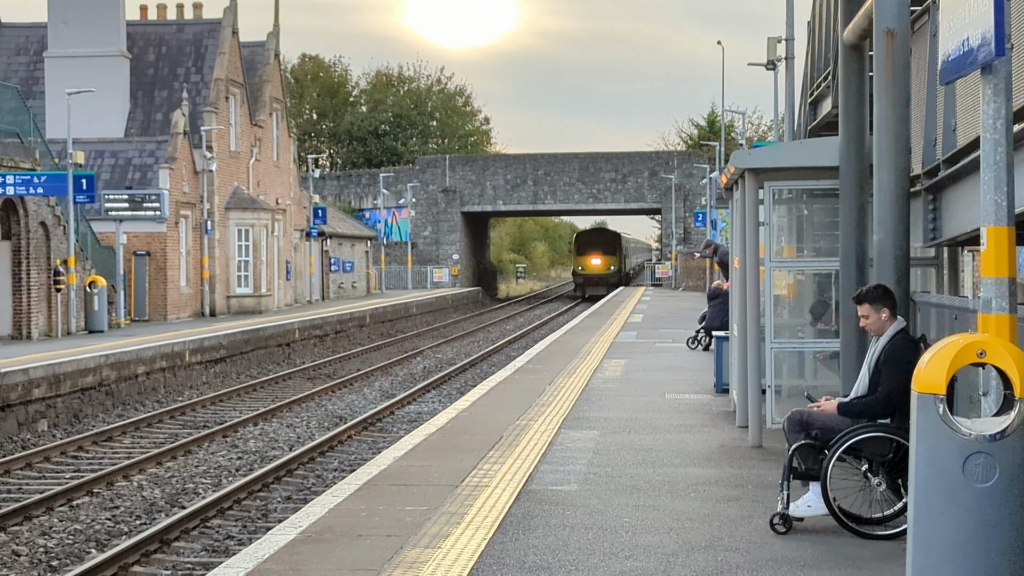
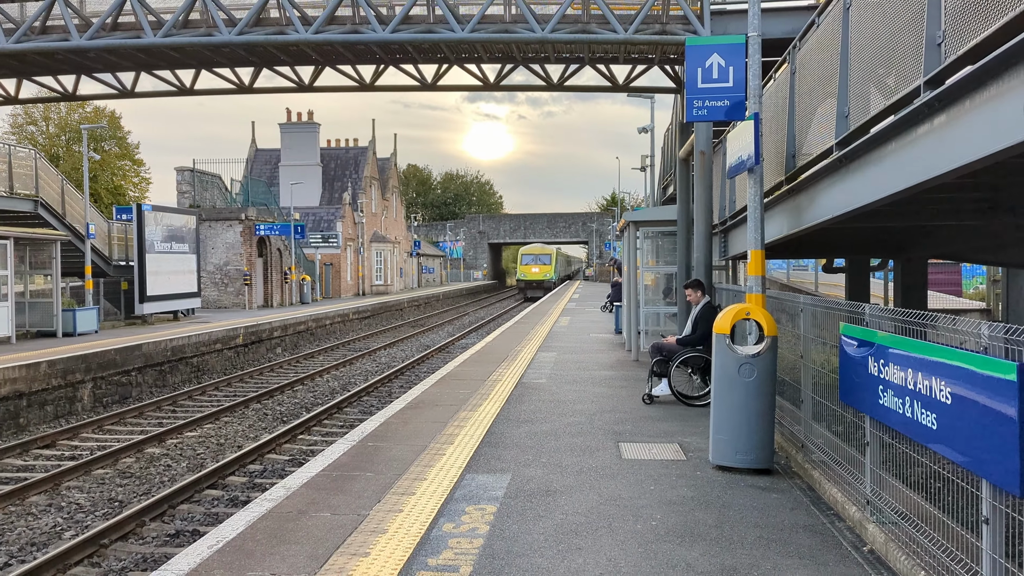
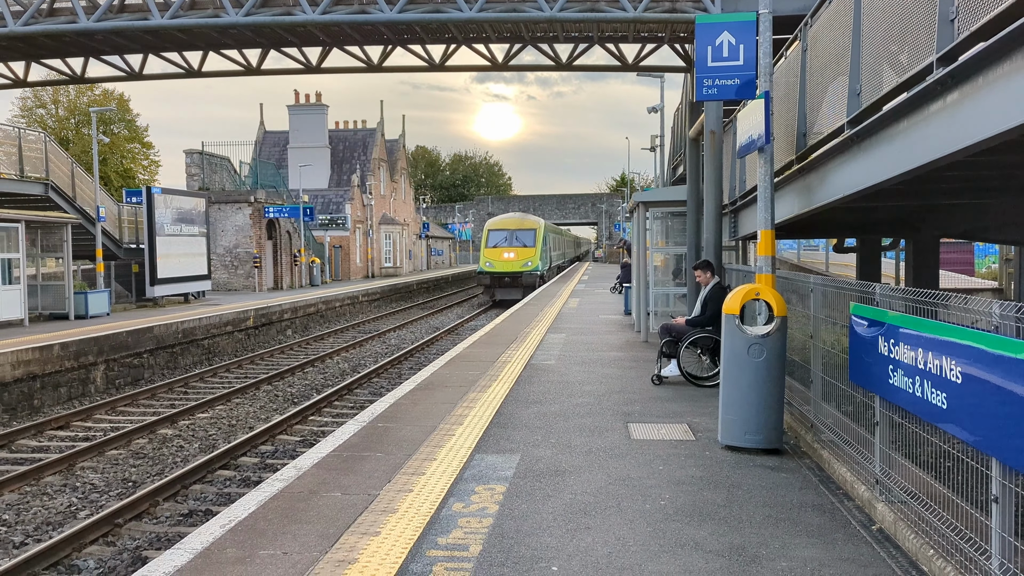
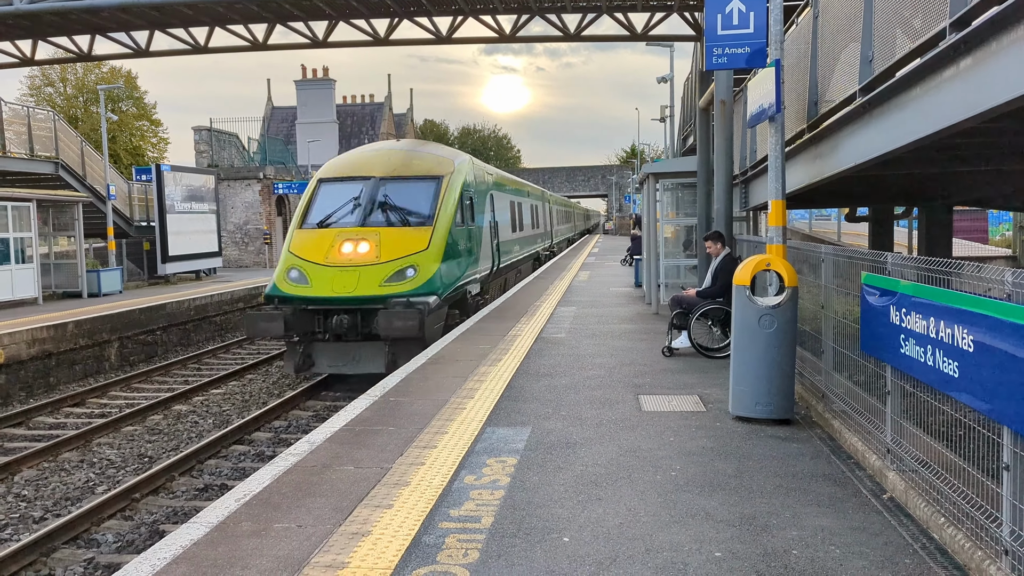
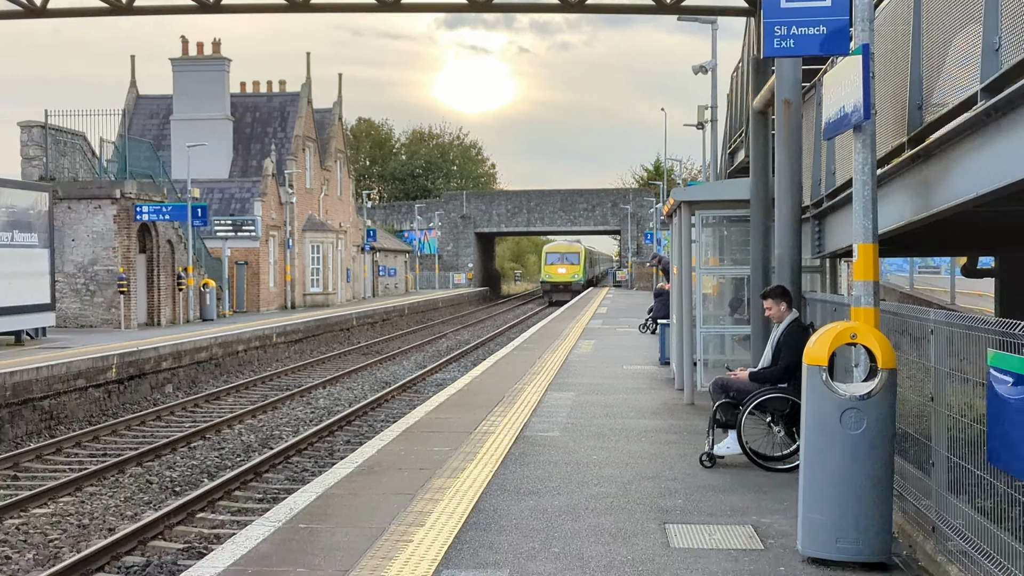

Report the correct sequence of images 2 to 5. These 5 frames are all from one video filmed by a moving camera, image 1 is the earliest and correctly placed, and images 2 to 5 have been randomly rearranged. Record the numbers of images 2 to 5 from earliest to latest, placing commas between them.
5, 2, 3, 4
